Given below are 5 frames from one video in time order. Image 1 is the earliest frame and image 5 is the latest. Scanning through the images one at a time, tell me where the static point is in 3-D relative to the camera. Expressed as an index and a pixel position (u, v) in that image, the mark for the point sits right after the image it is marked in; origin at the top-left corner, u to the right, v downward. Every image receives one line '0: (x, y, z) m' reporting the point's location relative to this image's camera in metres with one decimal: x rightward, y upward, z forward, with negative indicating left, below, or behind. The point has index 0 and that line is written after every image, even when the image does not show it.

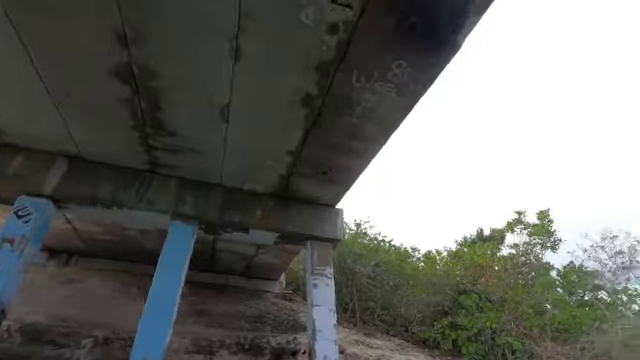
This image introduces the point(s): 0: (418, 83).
0: (+1.0, +1.0, +3.4) m
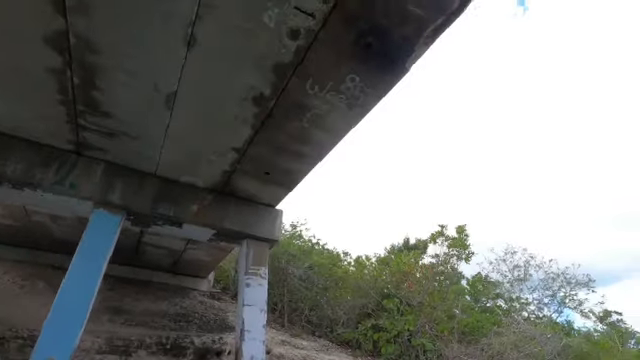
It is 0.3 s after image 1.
0: (+0.5, +0.9, +3.6) m
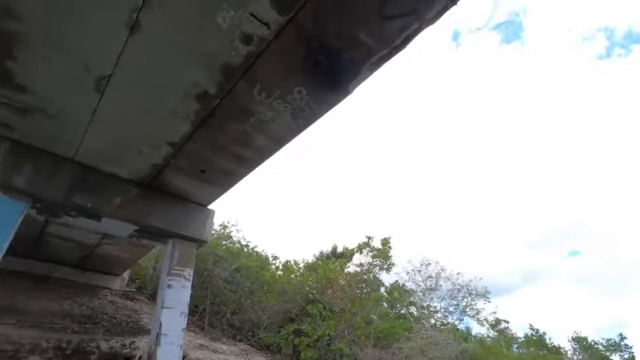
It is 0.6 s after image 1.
0: (-0.1, +0.8, +3.7) m
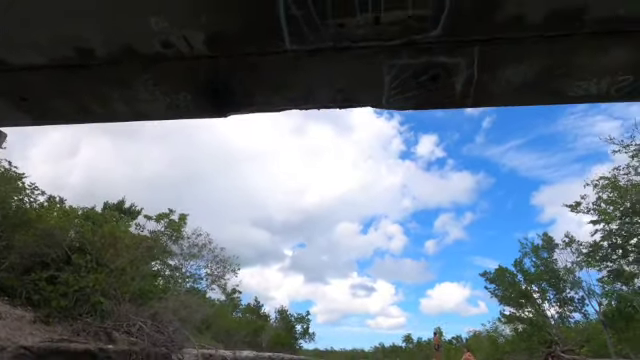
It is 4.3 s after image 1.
0: (-1.7, +0.9, +4.2) m
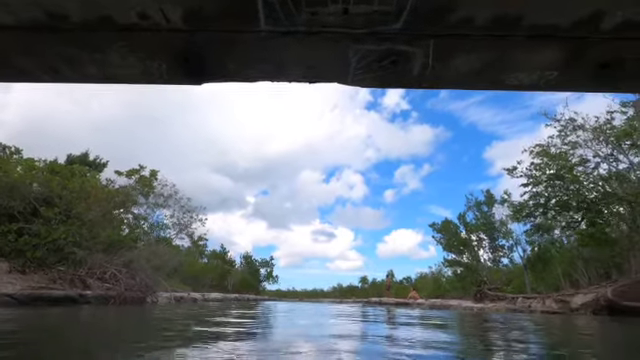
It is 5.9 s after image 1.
0: (-2.1, +1.3, +4.4) m
